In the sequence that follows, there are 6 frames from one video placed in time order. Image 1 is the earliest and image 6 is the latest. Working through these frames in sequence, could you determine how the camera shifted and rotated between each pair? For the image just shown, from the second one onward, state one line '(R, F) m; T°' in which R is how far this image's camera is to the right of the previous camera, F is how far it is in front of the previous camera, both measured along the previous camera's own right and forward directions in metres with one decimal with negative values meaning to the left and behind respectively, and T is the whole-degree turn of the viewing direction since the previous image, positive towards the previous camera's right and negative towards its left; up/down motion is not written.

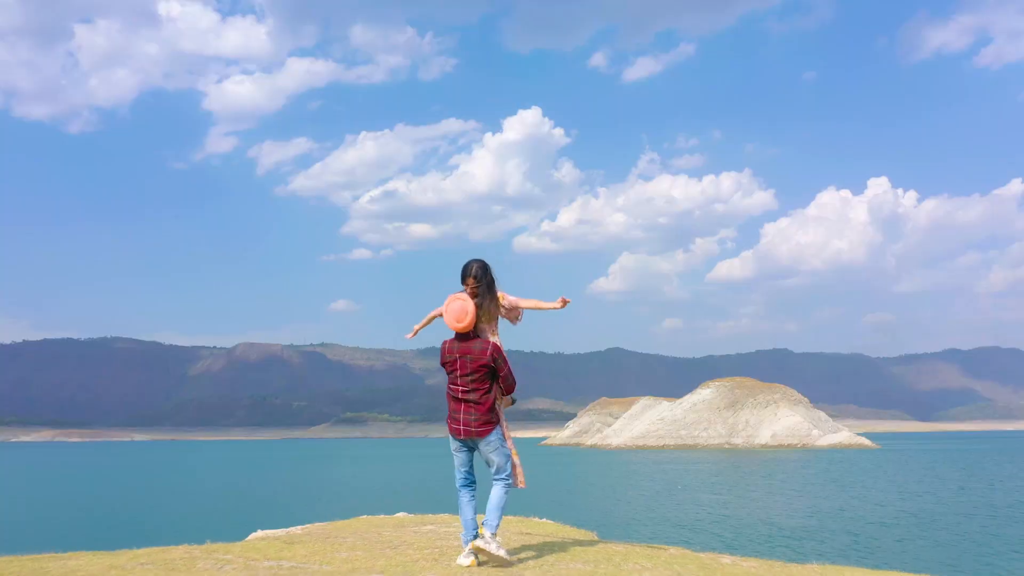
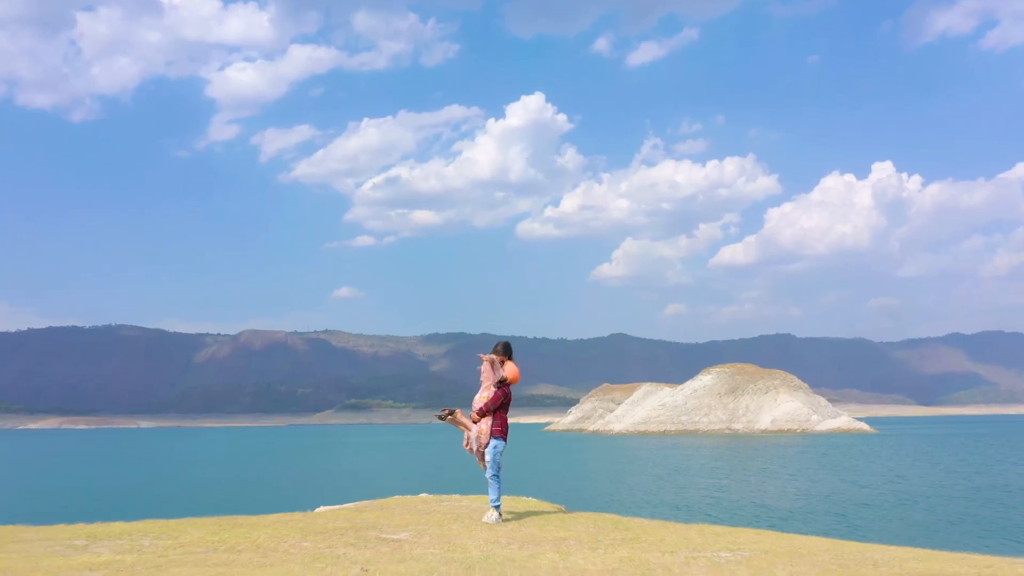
(+0.1, -0.9) m; 0°
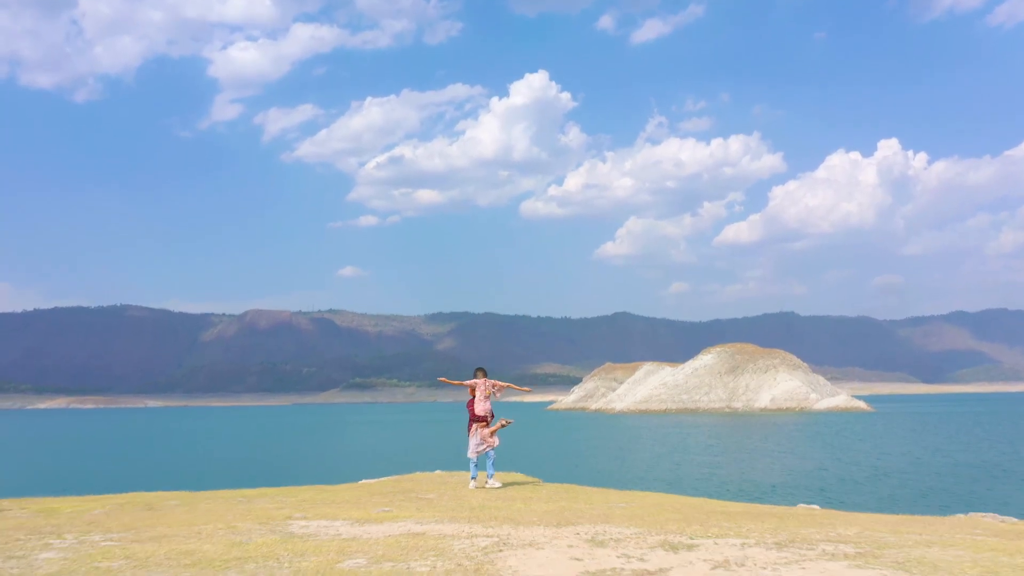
(+0.1, -1.0) m; 0°
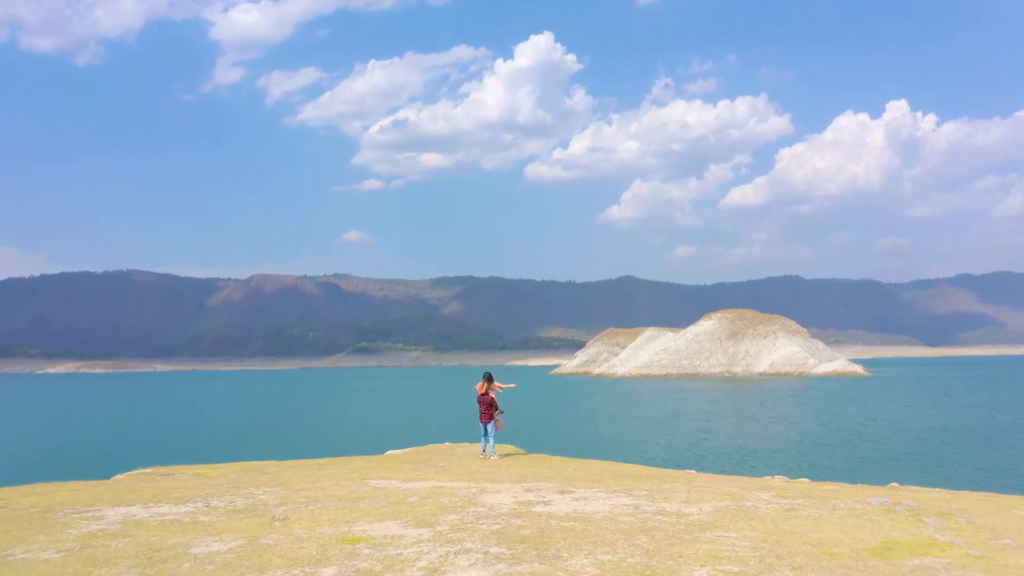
(+0.2, -0.9) m; 0°
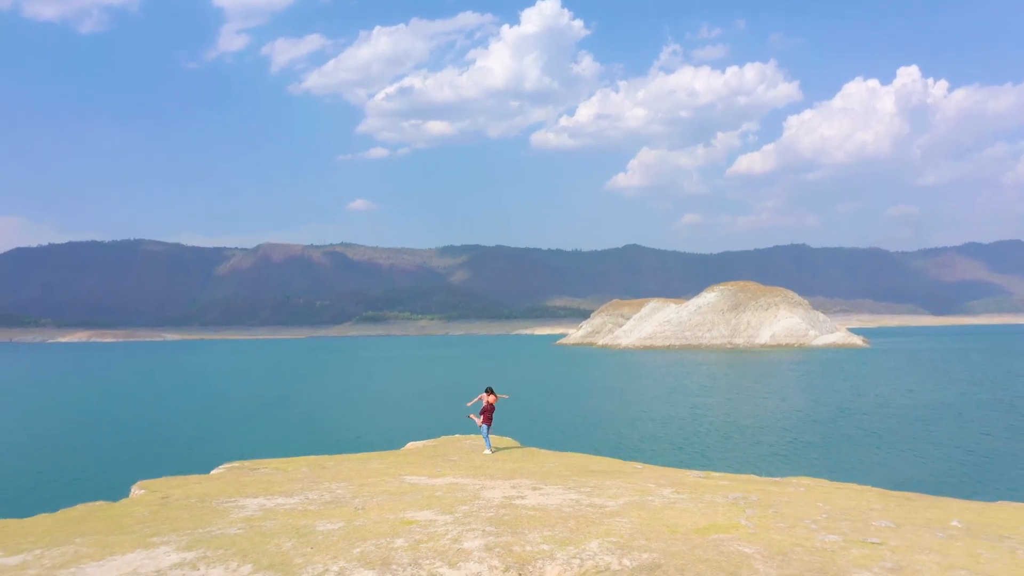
(+0.1, -1.1) m; 0°
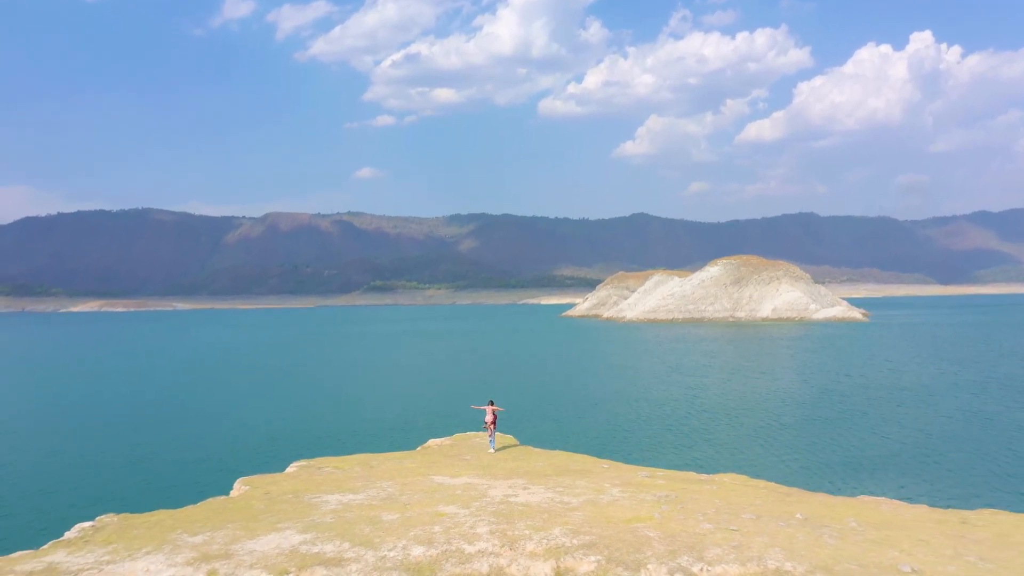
(+0.2, -1.3) m; -1°
